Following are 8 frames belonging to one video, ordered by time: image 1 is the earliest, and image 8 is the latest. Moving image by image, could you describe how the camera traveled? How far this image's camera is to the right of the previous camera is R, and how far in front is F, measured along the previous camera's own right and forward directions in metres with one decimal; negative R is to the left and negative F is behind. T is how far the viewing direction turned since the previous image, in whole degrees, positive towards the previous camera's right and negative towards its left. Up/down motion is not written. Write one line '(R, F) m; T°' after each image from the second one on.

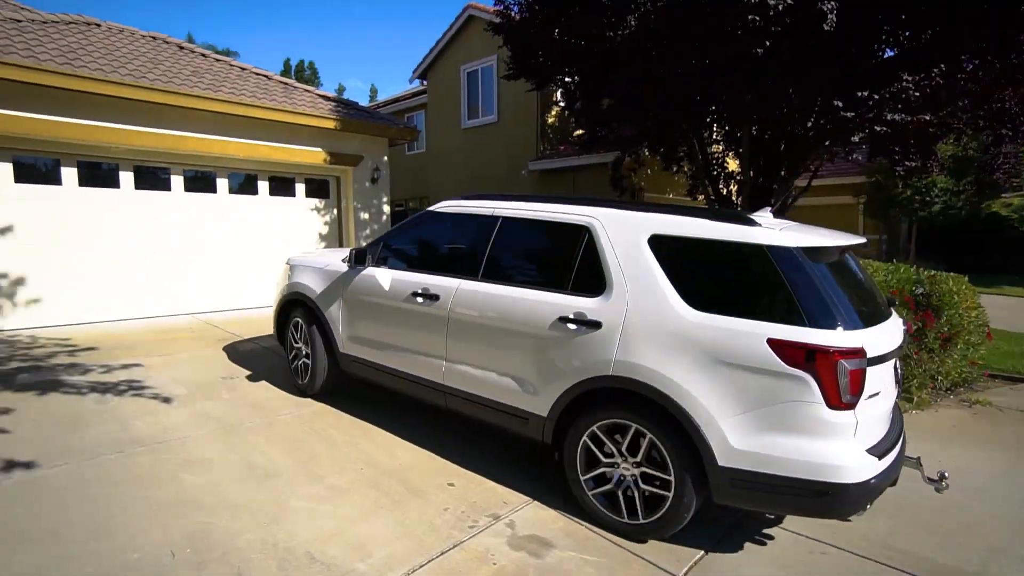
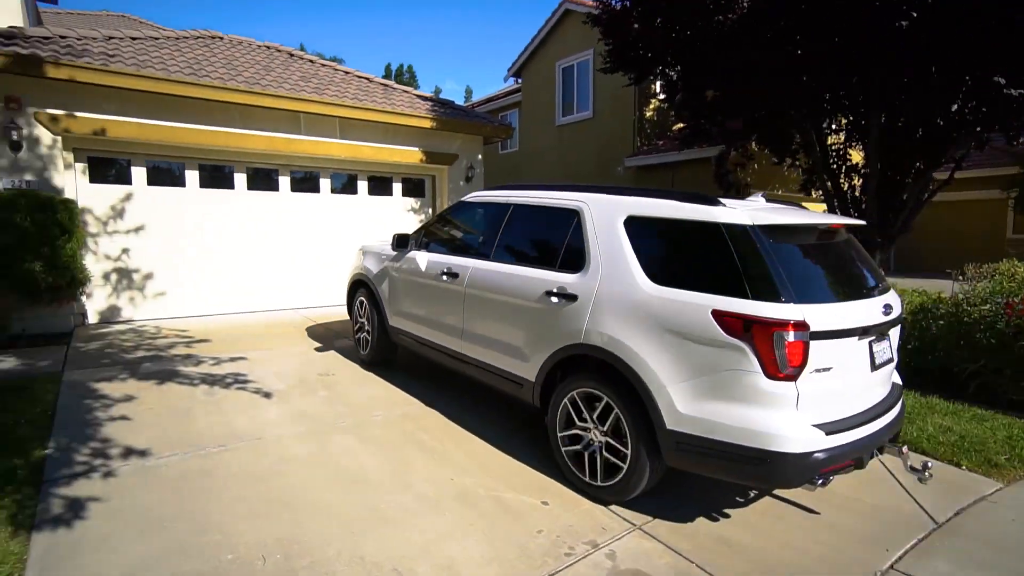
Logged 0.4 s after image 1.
(-0.1, +0.3) m; -9°
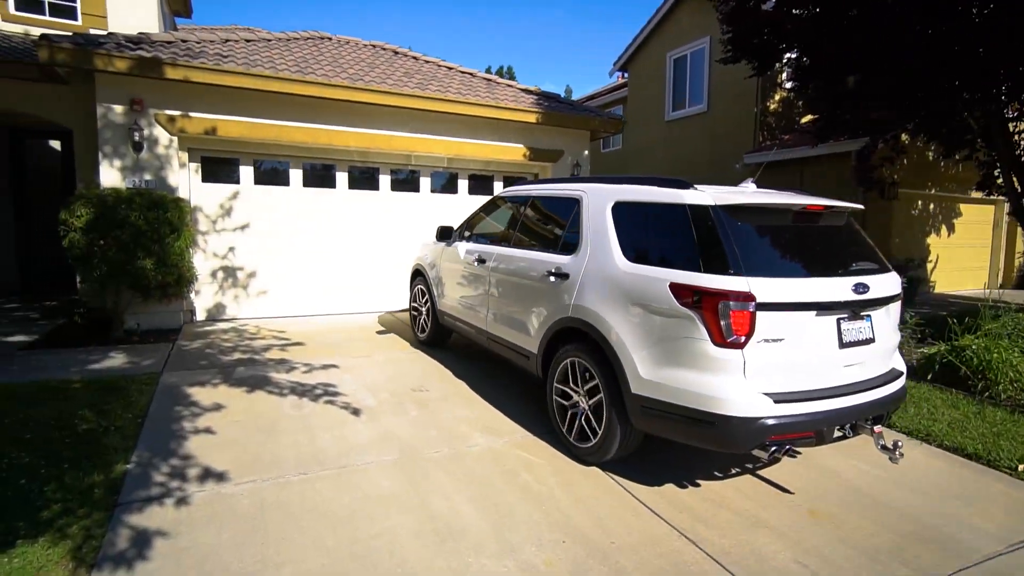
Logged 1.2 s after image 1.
(-0.2, +0.7) m; -9°
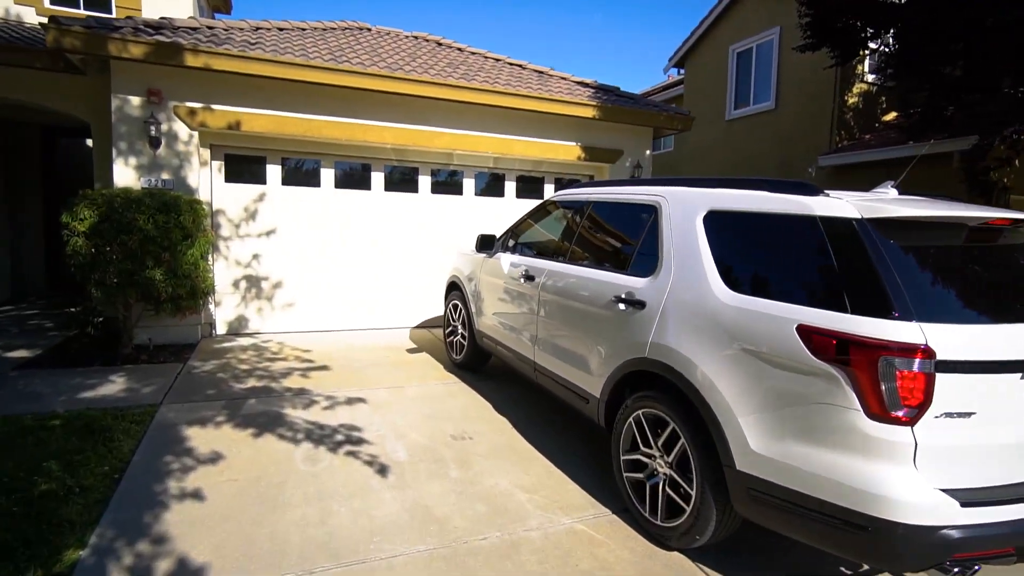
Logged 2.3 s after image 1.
(-0.2, +1.0) m; -4°
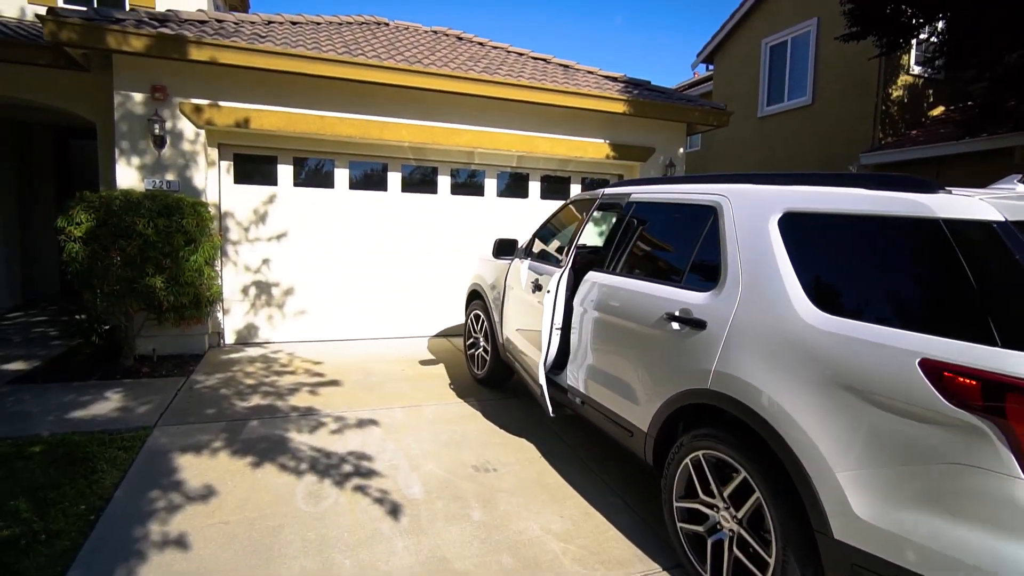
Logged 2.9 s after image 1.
(-0.1, +0.5) m; -2°
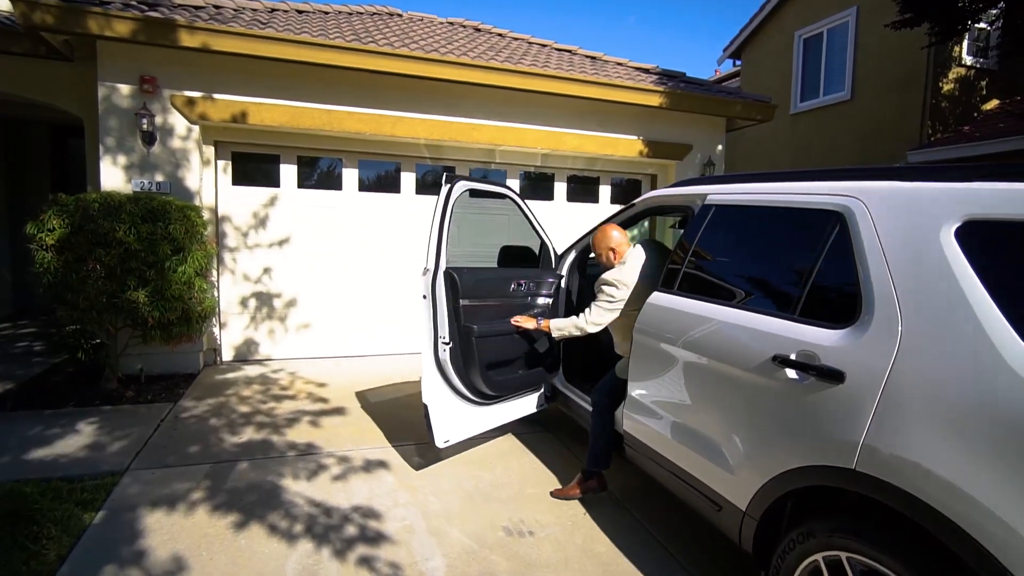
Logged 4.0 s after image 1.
(-0.2, +0.7) m; -1°
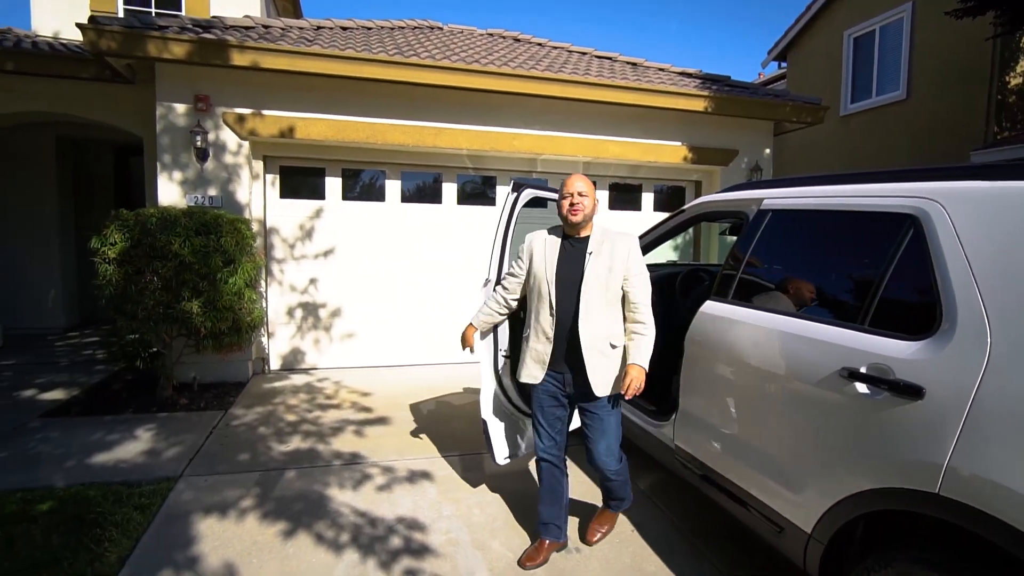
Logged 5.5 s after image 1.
(0.0, 0.0) m; -4°
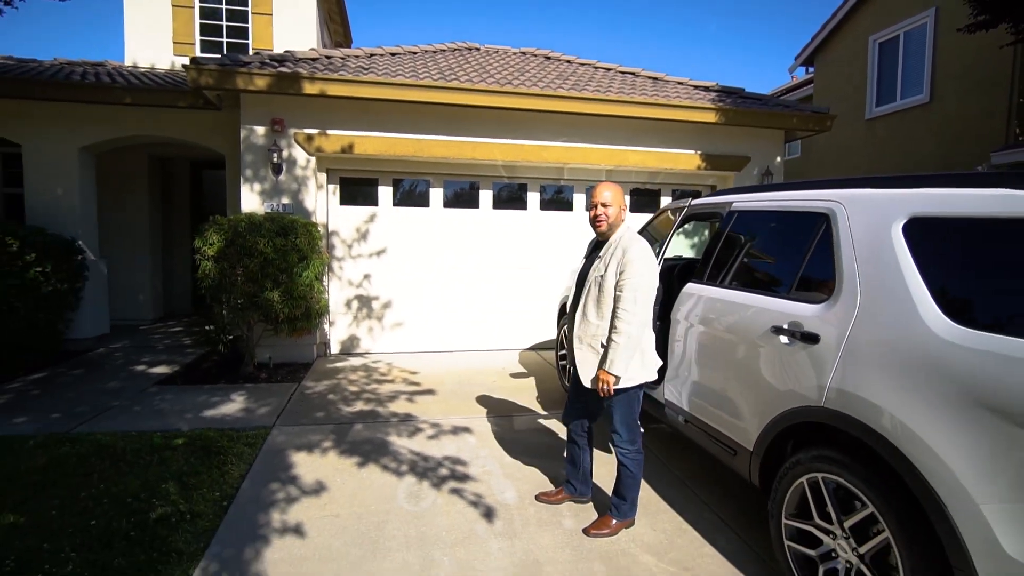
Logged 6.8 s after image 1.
(+0.1, -0.8) m; -4°
